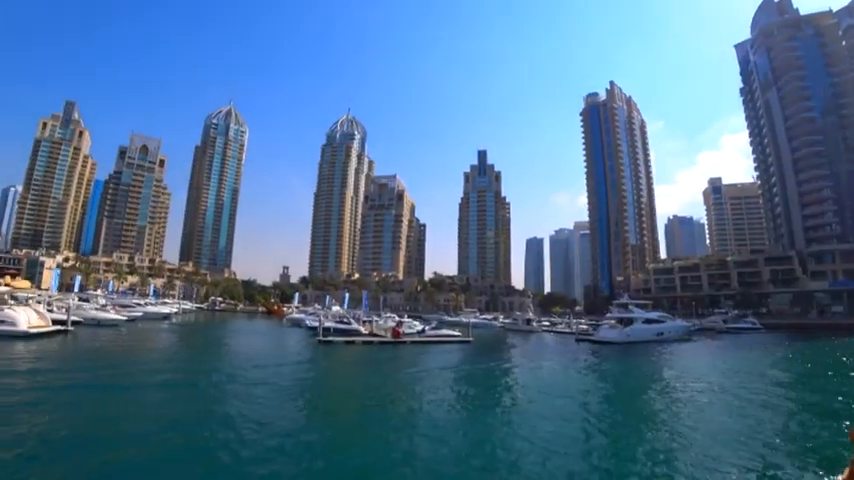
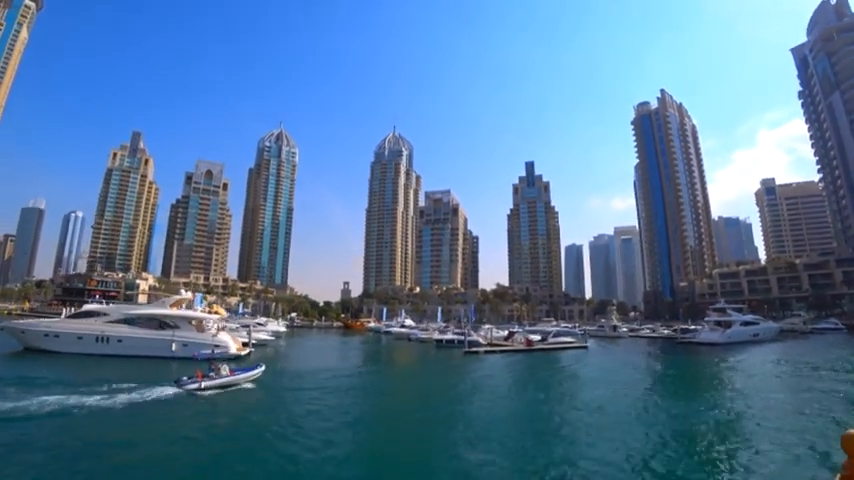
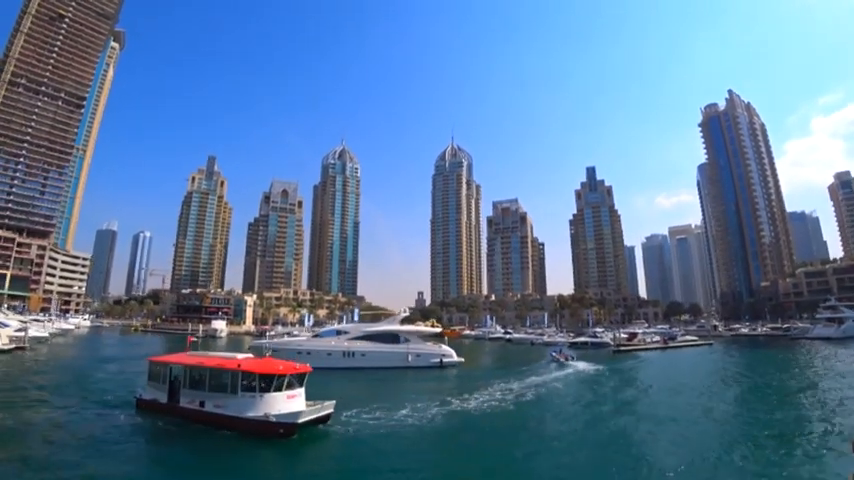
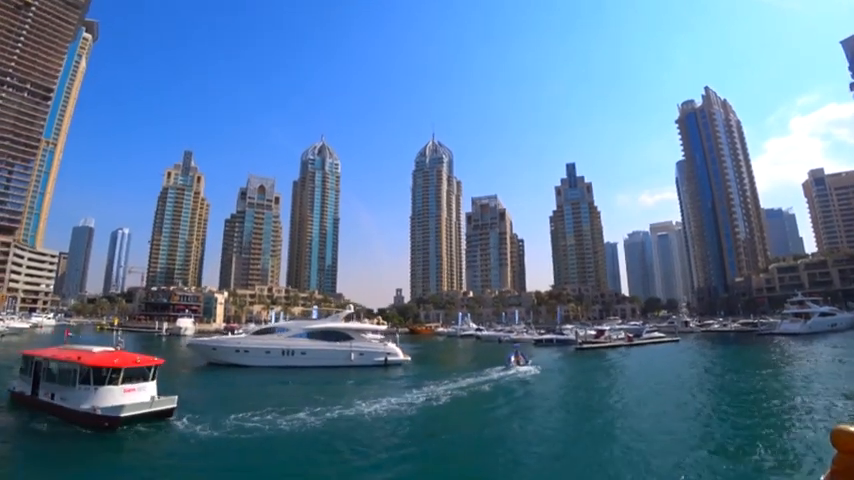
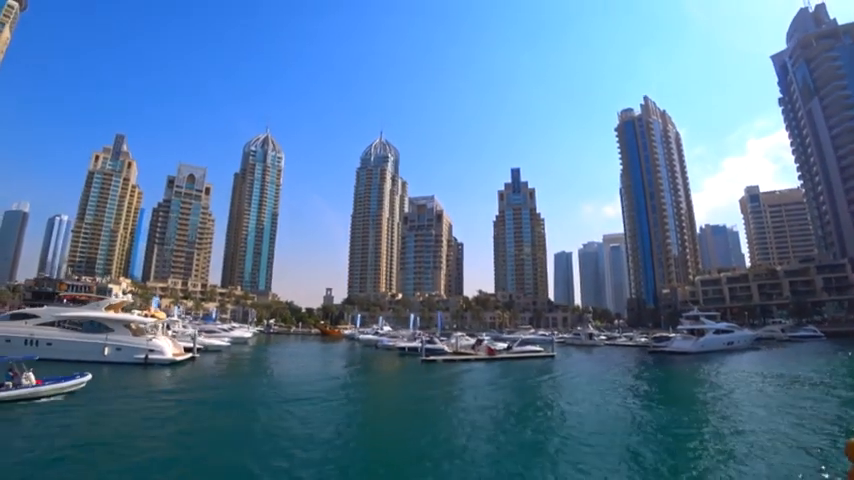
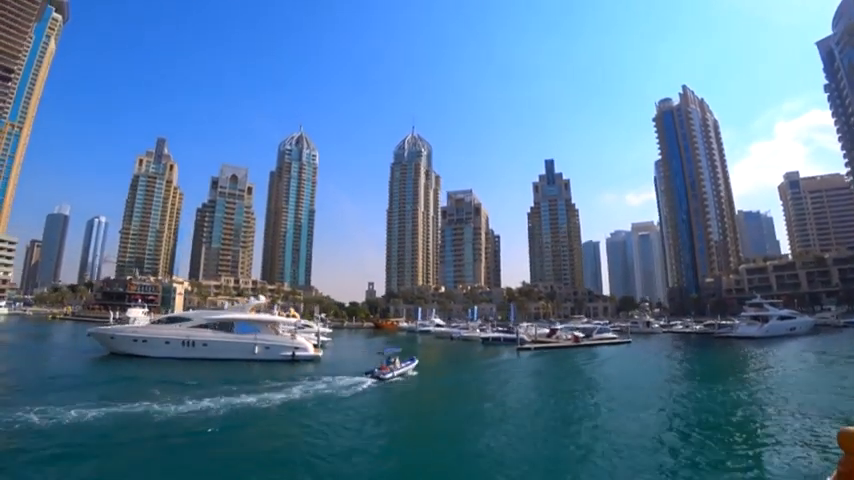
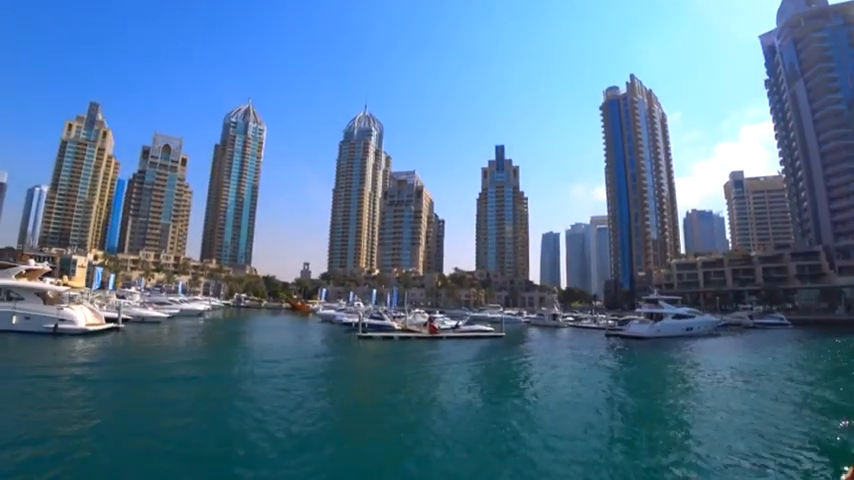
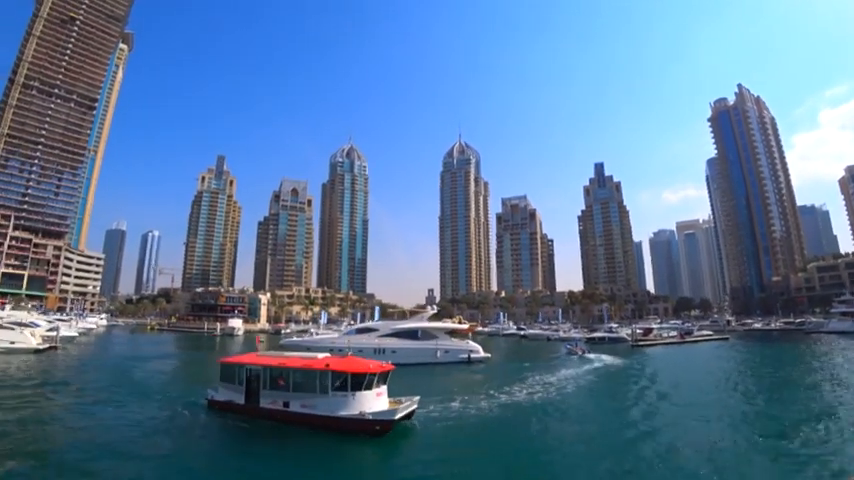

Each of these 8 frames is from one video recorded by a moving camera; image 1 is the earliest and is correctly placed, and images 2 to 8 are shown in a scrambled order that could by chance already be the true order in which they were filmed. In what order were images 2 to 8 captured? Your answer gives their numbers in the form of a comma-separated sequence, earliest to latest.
7, 5, 2, 6, 4, 3, 8
